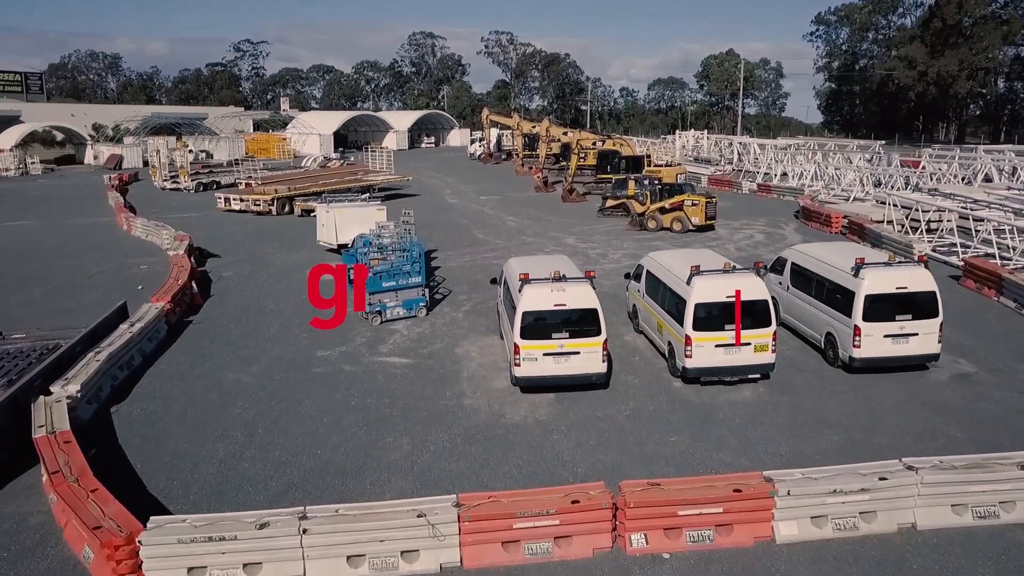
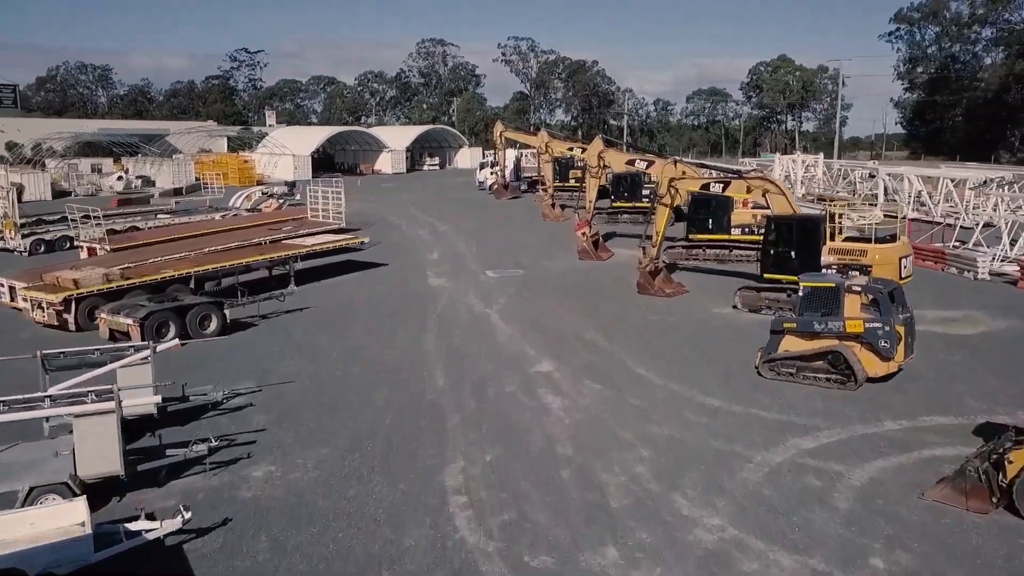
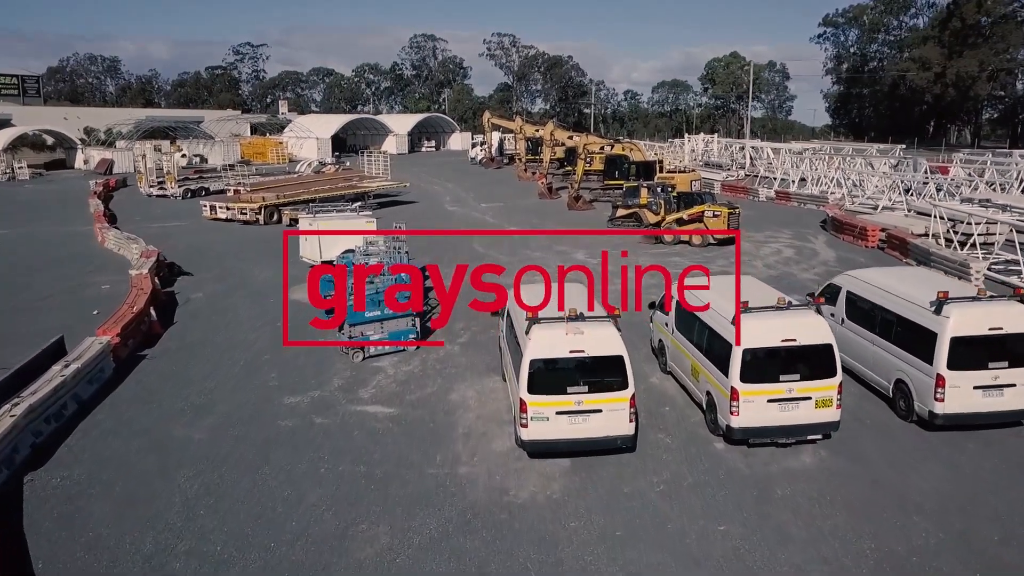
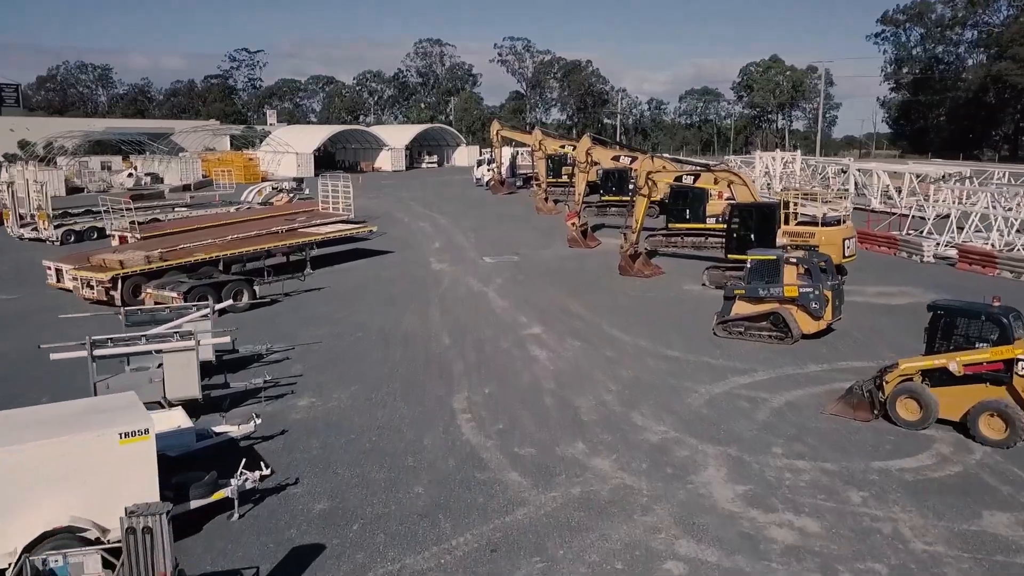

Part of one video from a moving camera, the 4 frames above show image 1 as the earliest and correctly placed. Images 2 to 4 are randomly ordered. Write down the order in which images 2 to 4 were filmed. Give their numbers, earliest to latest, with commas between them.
3, 4, 2
